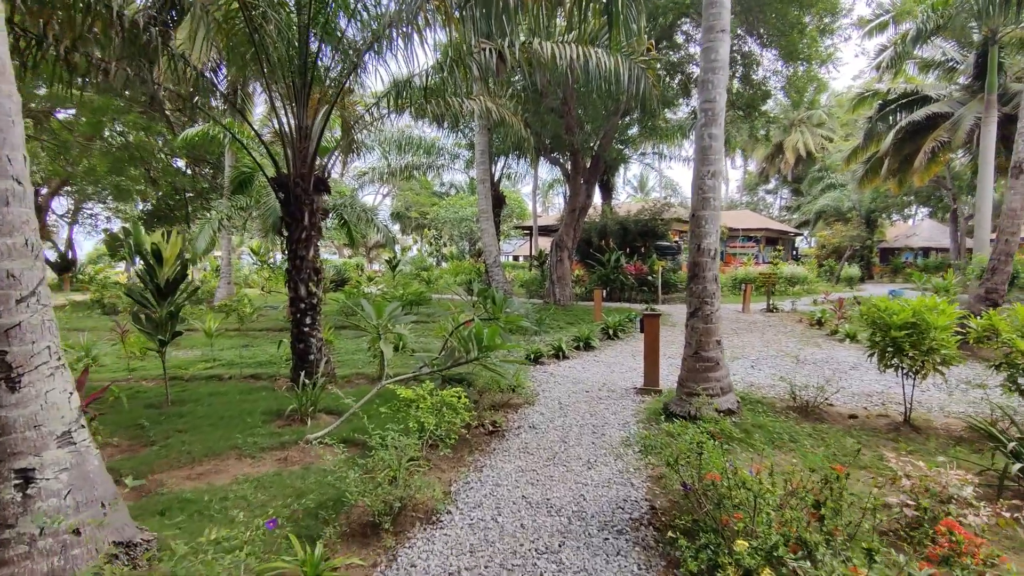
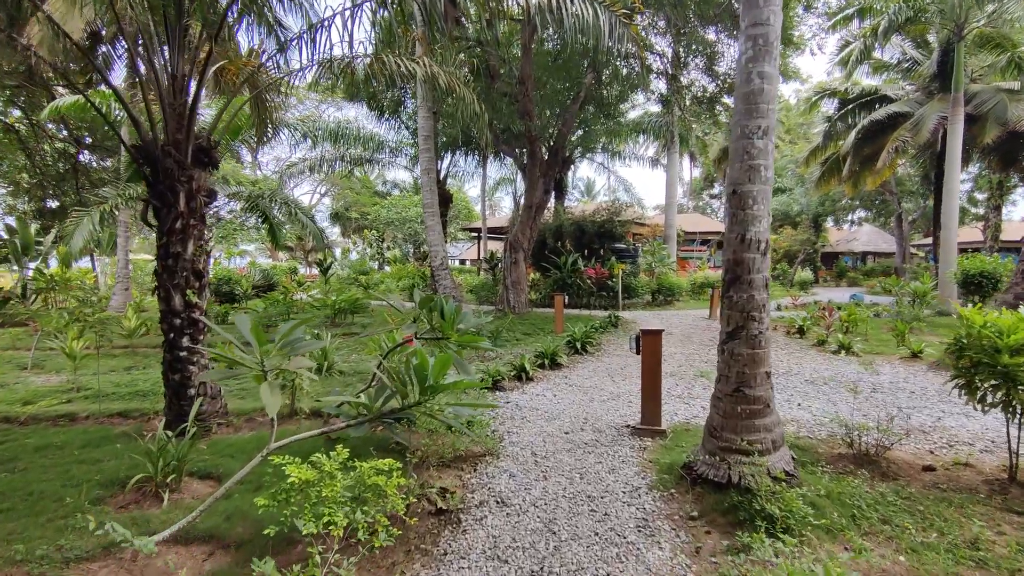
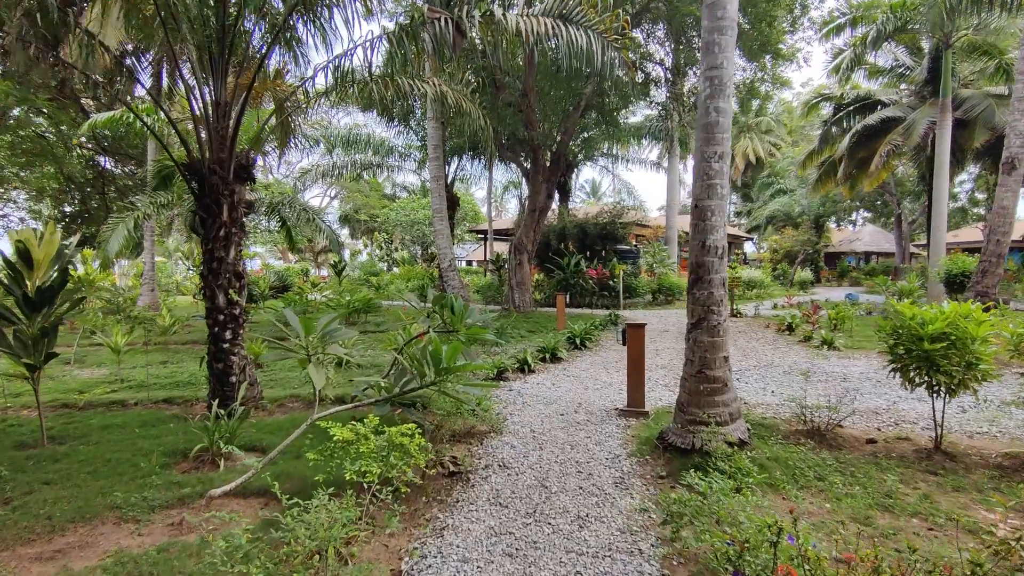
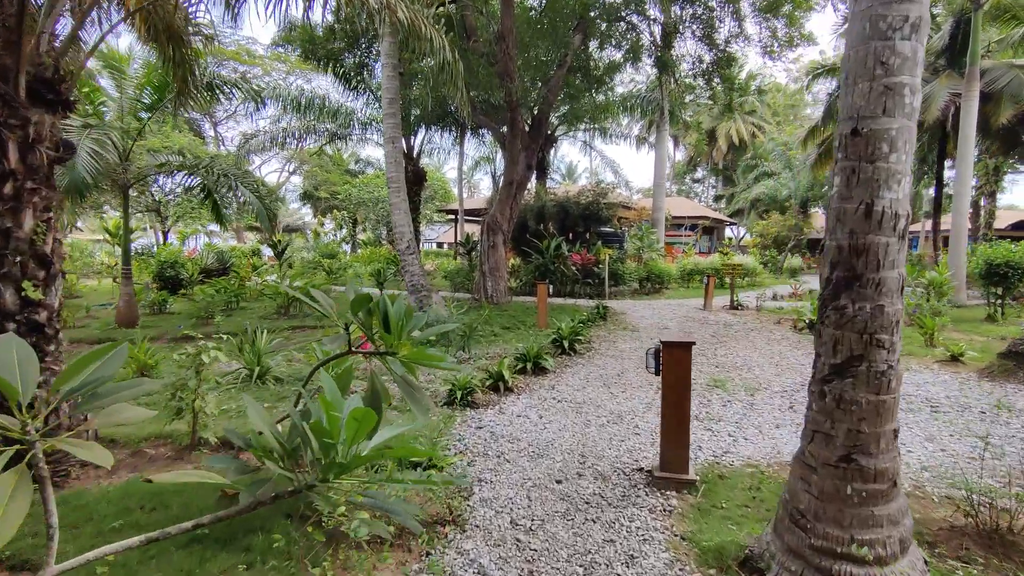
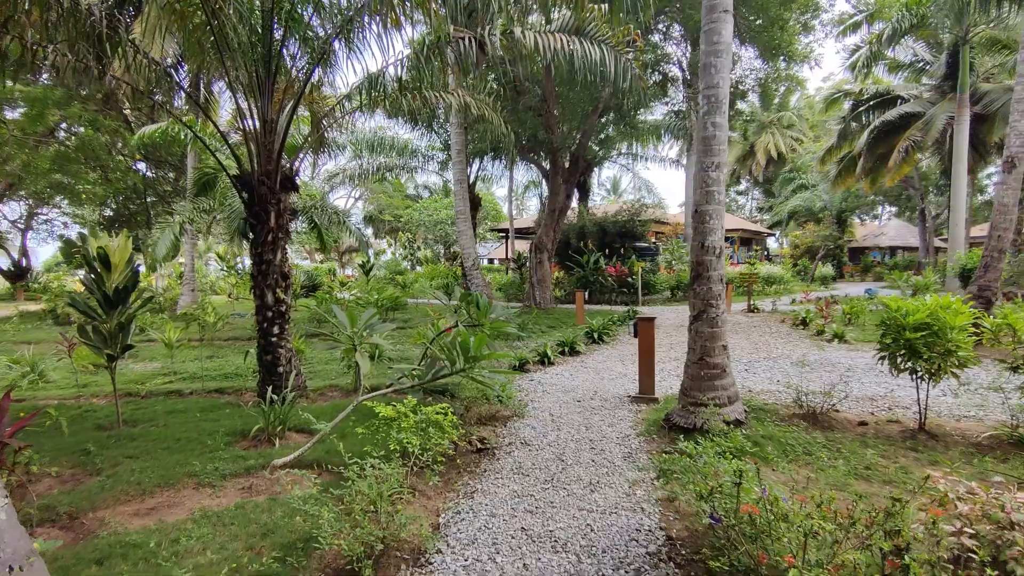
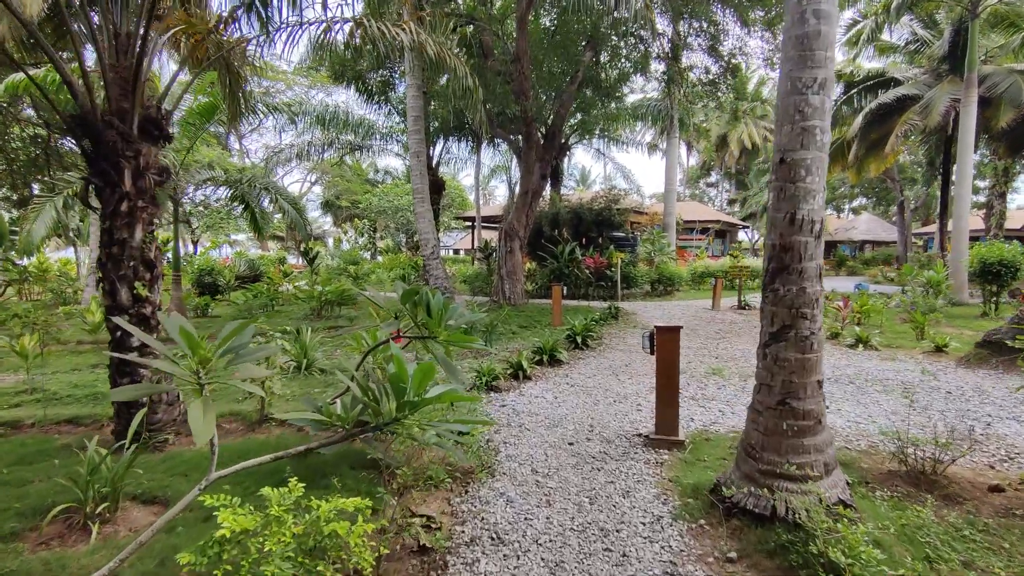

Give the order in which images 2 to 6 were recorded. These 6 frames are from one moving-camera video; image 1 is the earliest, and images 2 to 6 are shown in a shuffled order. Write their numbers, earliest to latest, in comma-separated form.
5, 3, 2, 6, 4
